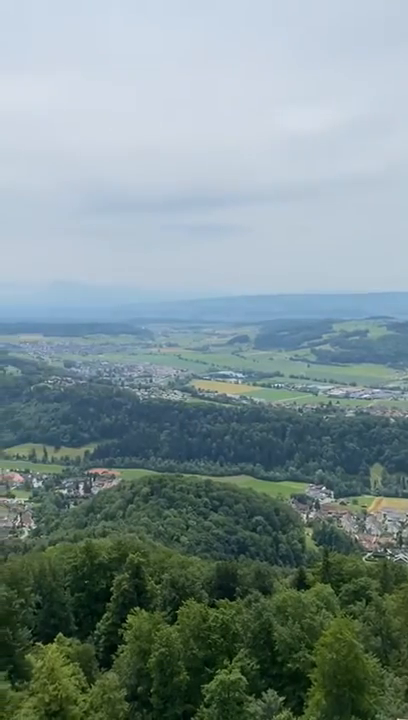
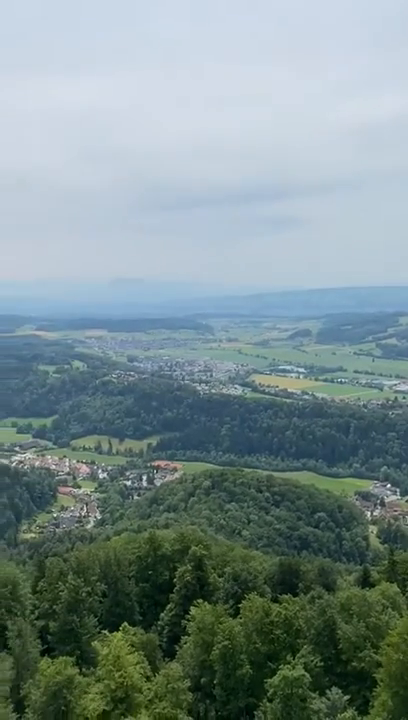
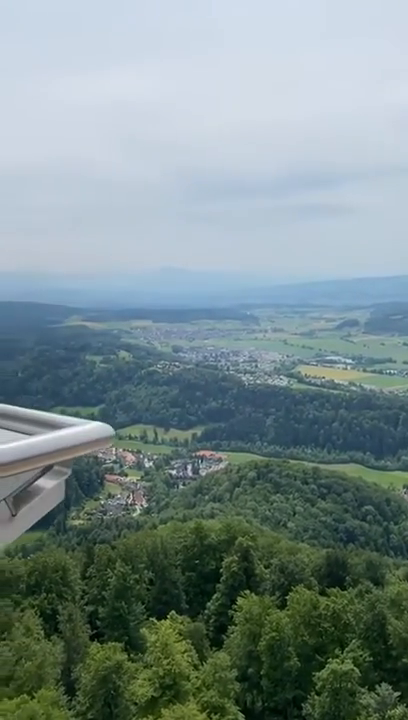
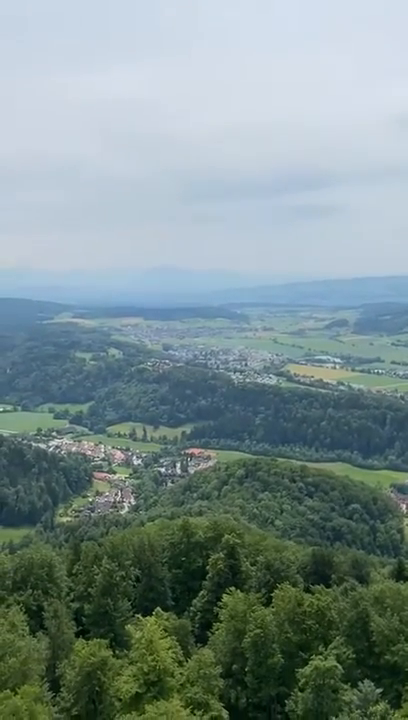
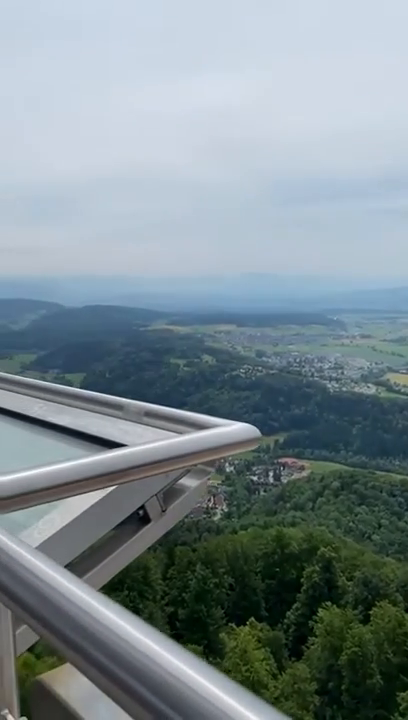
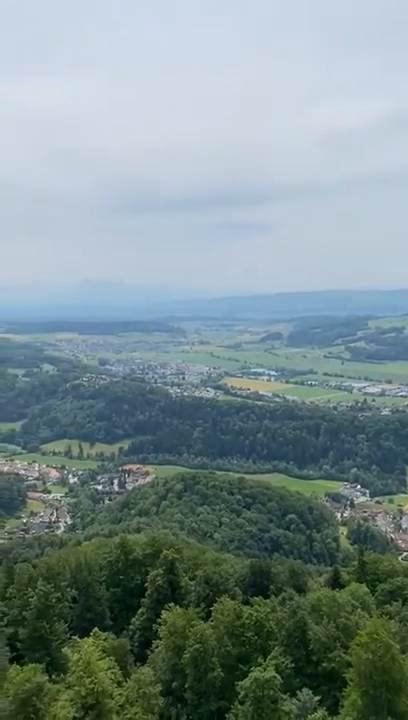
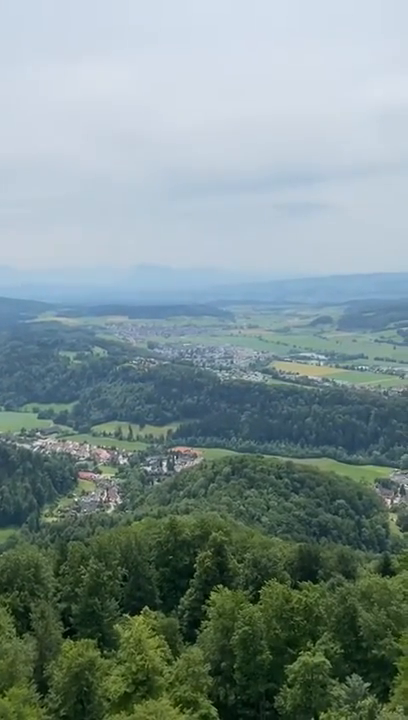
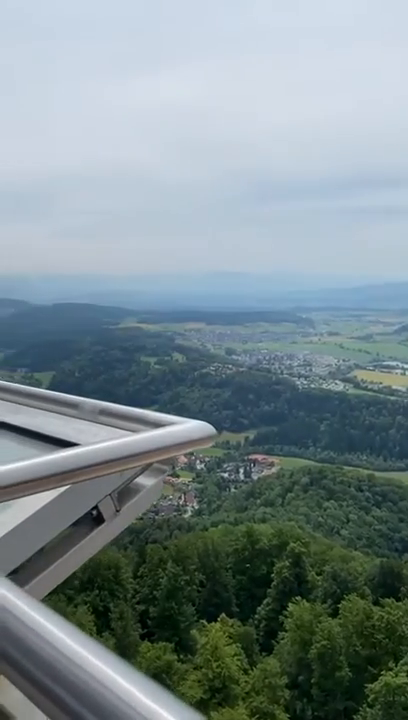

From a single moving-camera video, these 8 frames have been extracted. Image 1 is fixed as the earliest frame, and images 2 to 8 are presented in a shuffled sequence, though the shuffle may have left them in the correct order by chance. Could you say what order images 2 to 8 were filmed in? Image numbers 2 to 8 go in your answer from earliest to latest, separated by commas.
6, 2, 4, 7, 3, 8, 5
